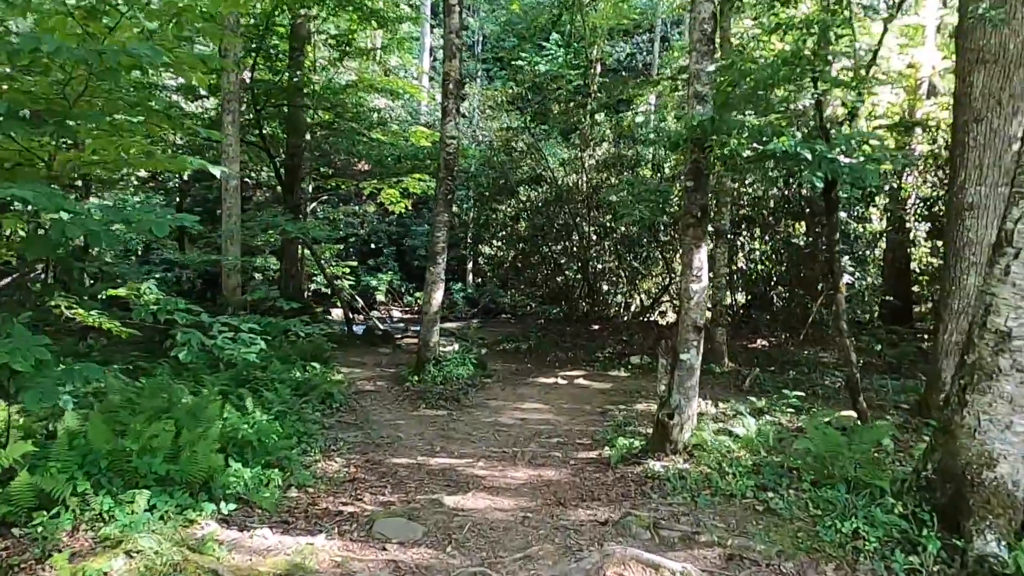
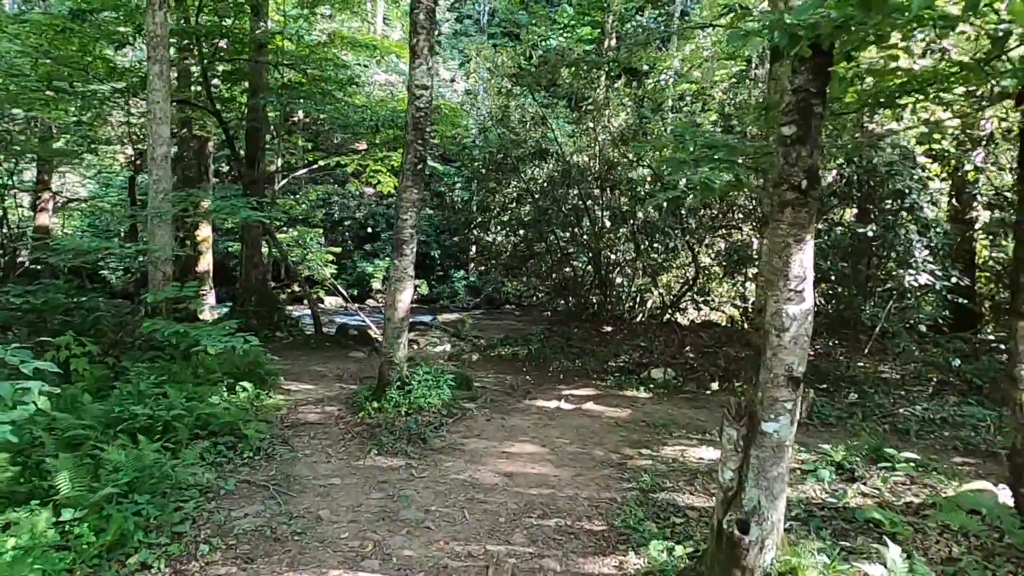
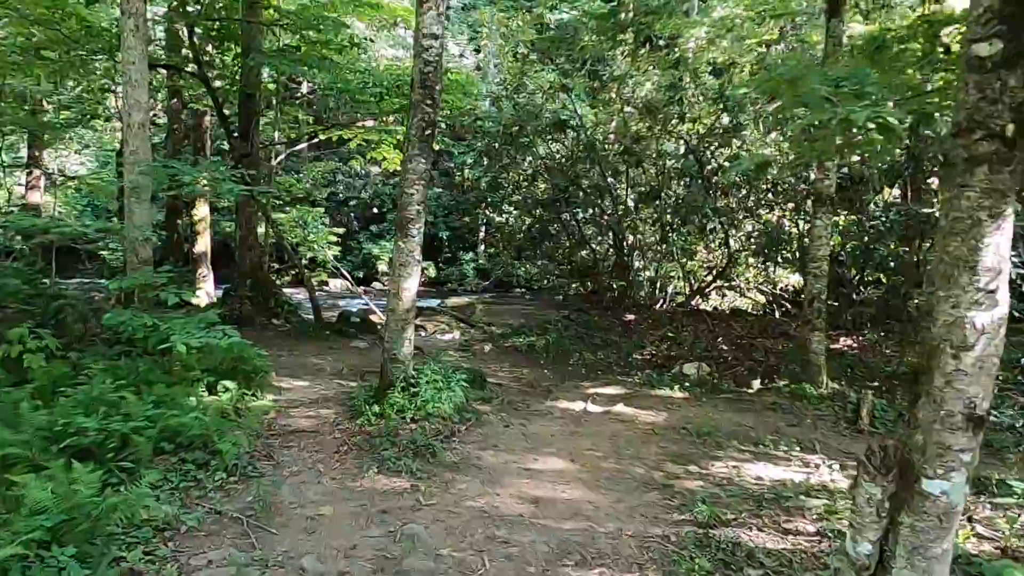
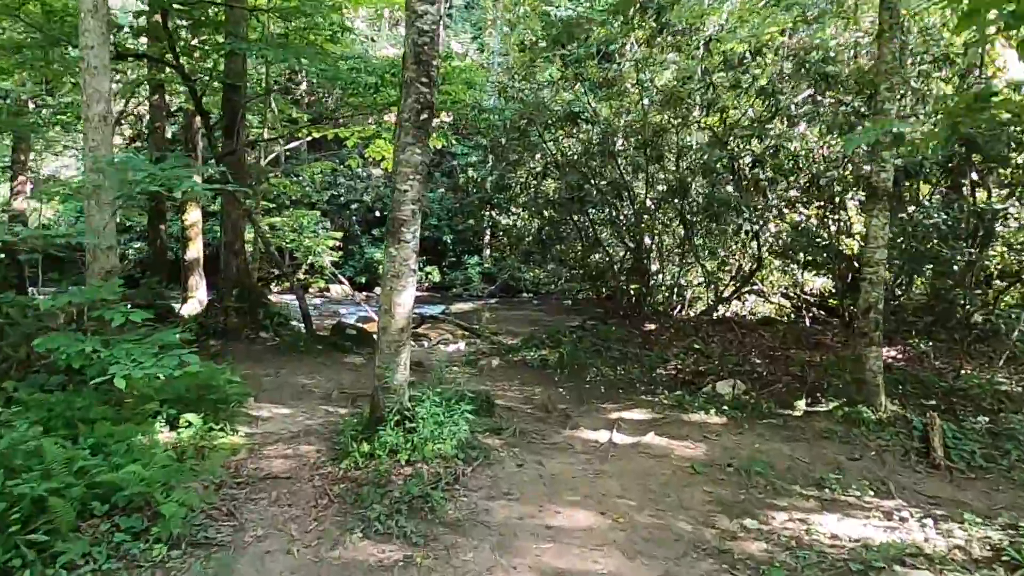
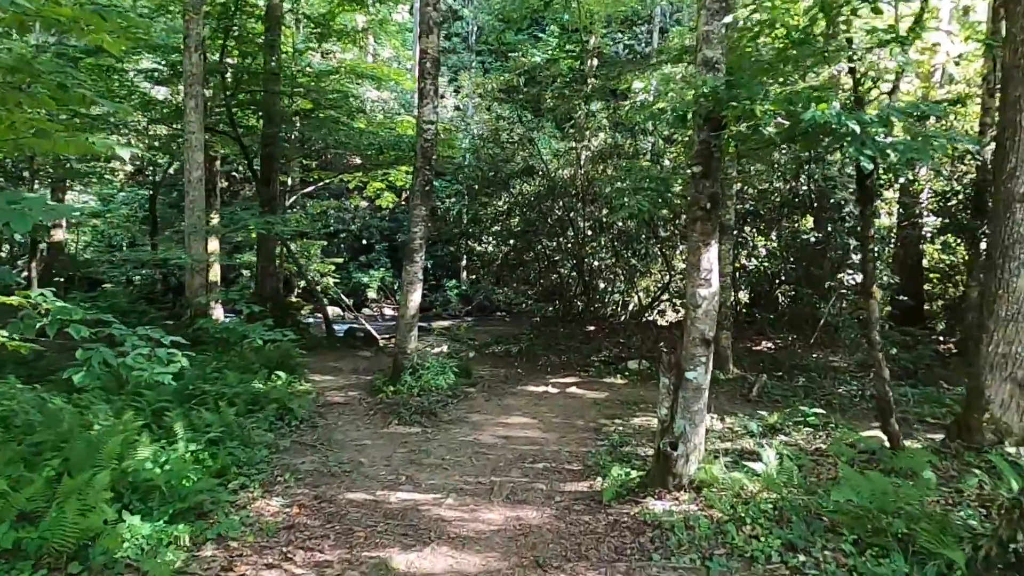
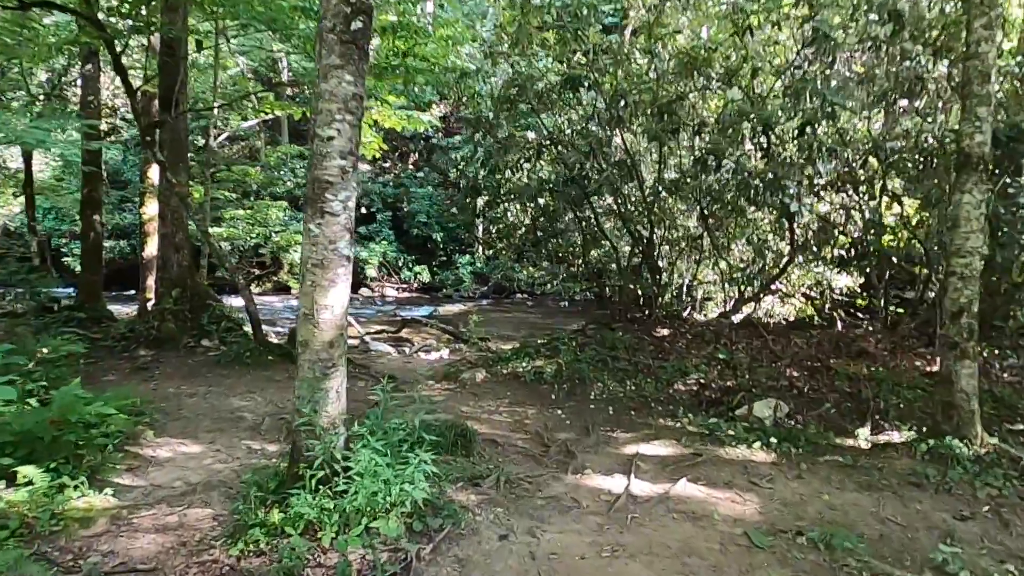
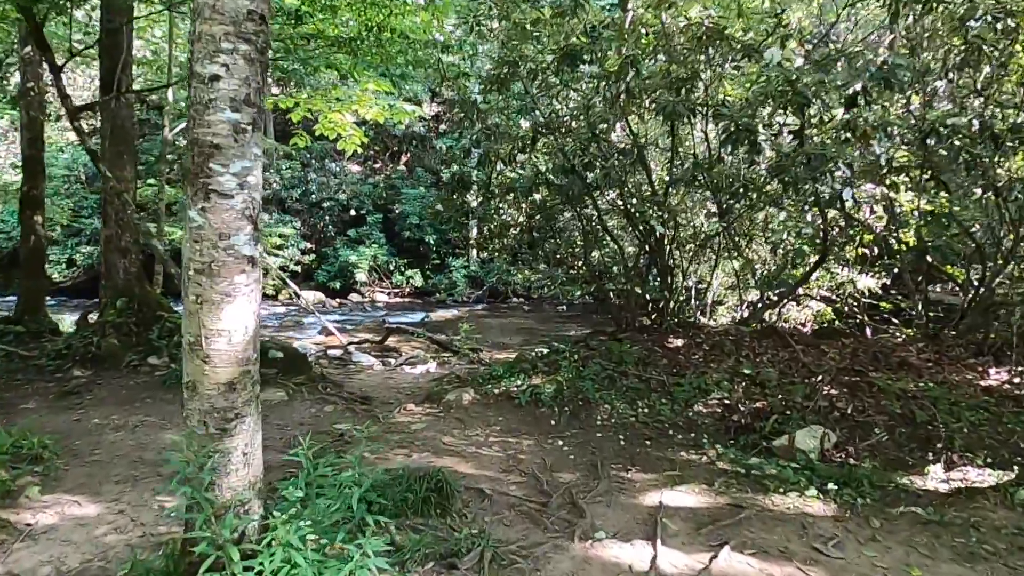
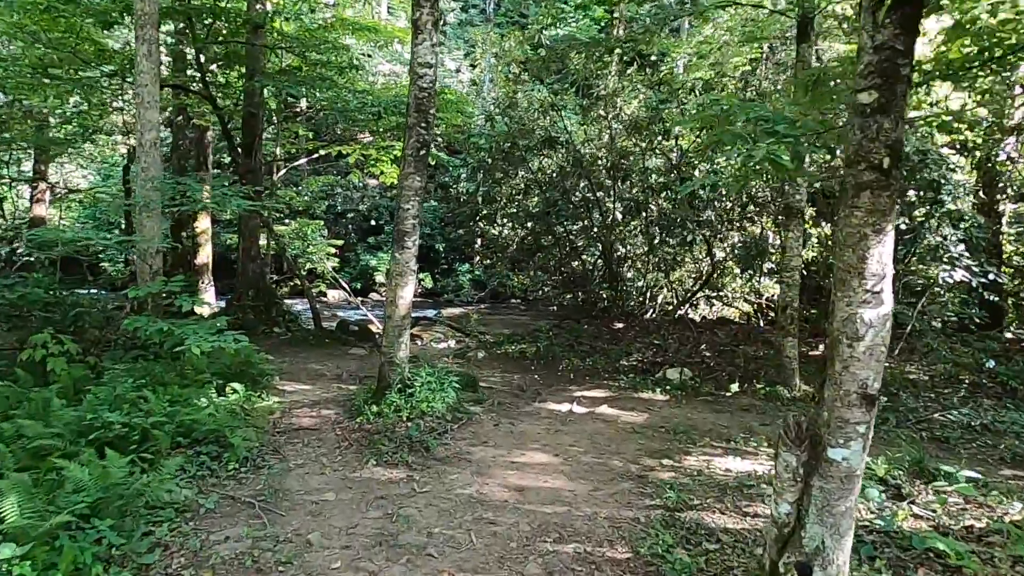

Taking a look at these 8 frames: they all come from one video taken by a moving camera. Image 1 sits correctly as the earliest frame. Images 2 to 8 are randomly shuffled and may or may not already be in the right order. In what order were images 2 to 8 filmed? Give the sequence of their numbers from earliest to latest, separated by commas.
5, 2, 8, 3, 4, 6, 7
